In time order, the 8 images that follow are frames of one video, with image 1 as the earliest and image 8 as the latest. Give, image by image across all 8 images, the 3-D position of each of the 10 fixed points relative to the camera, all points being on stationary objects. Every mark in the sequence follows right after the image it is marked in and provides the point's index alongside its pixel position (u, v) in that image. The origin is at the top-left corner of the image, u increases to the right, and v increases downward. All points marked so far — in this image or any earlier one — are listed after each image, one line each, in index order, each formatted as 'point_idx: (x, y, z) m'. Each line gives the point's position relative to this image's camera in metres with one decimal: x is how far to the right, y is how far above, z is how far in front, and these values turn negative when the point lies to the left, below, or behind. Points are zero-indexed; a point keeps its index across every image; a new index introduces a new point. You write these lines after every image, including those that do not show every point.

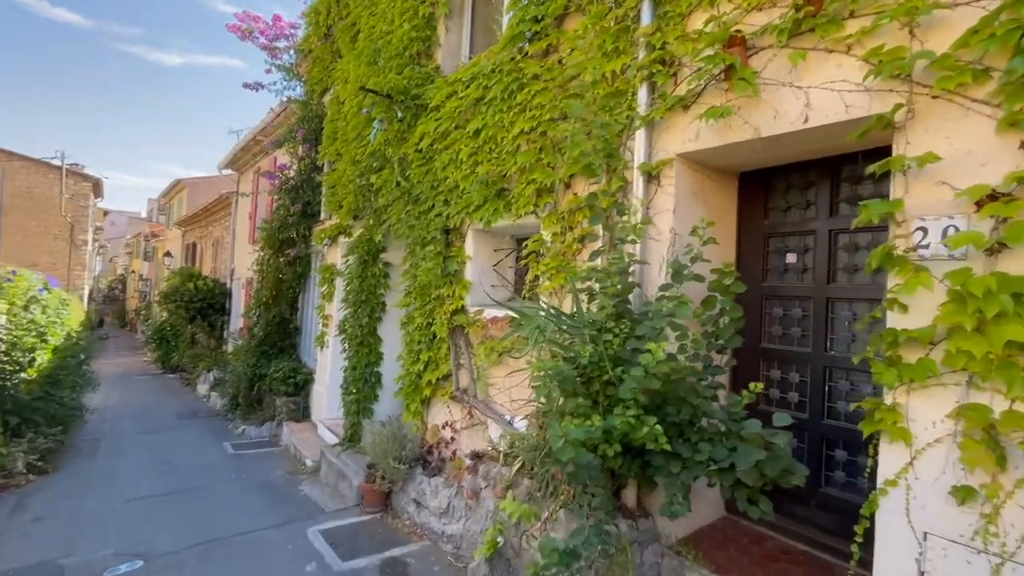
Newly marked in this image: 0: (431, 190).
0: (-0.8, +0.9, +4.6) m
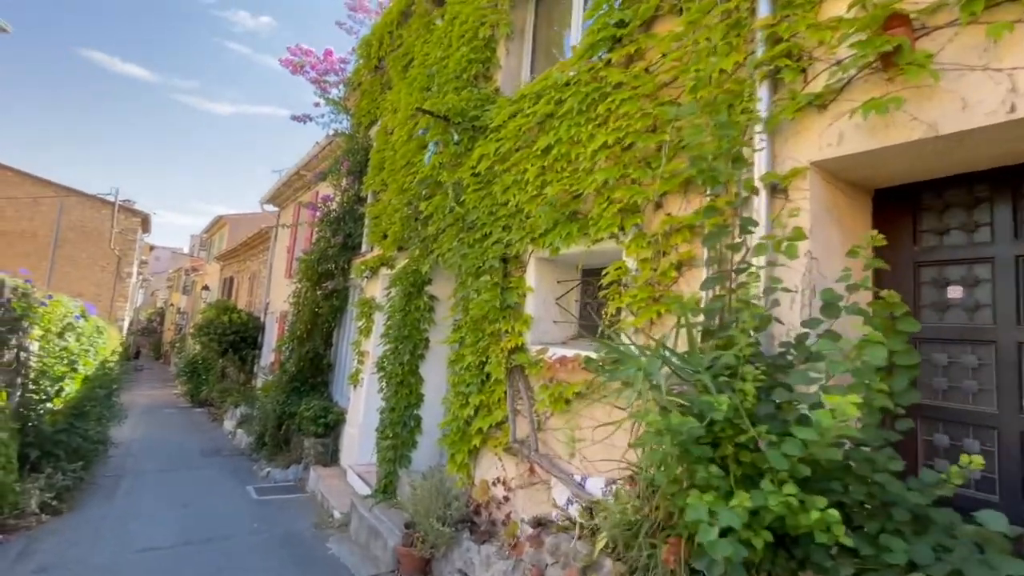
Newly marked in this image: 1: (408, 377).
0: (-0.2, +0.6, +4.2) m
1: (-1.1, -1.0, +5.3) m
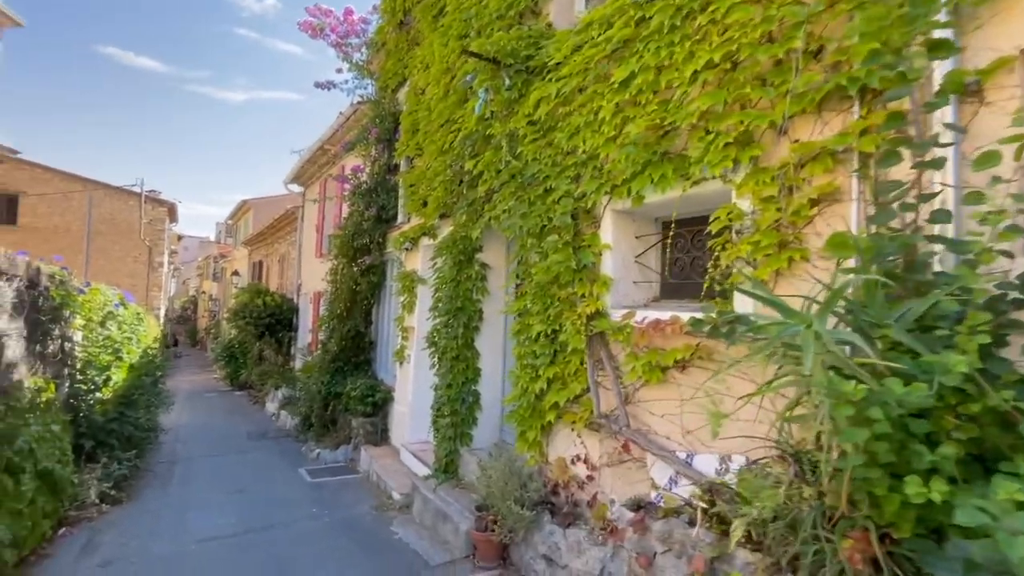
0: (+0.3, +0.9, +3.7) m
1: (-0.5, -0.6, +4.9) m
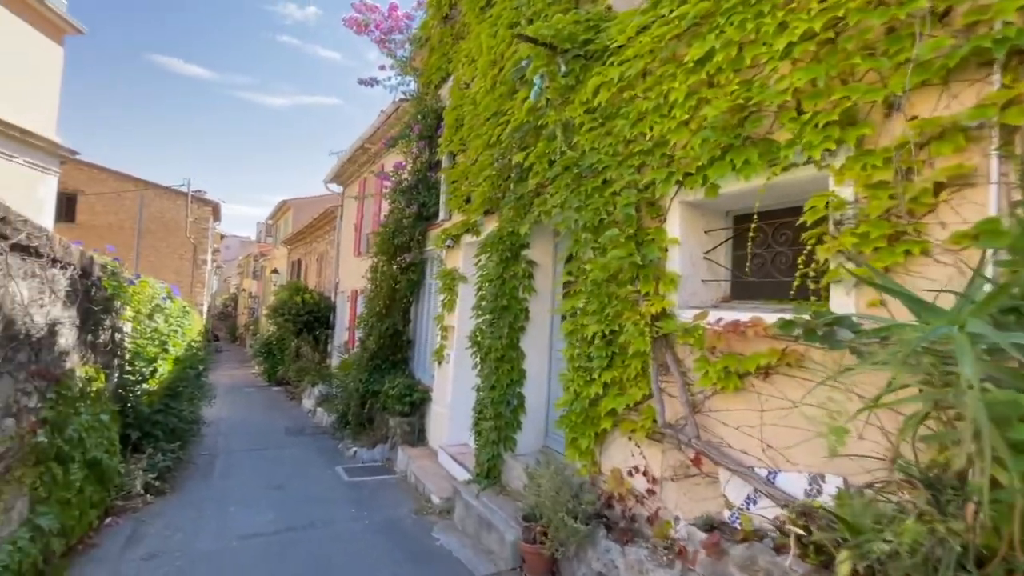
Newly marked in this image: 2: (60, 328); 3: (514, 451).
0: (+0.7, +0.9, +3.5) m
1: (0.0, -0.6, +4.7) m
2: (-3.4, -0.3, +3.6) m
3: (0.0, -1.6, +4.7) m
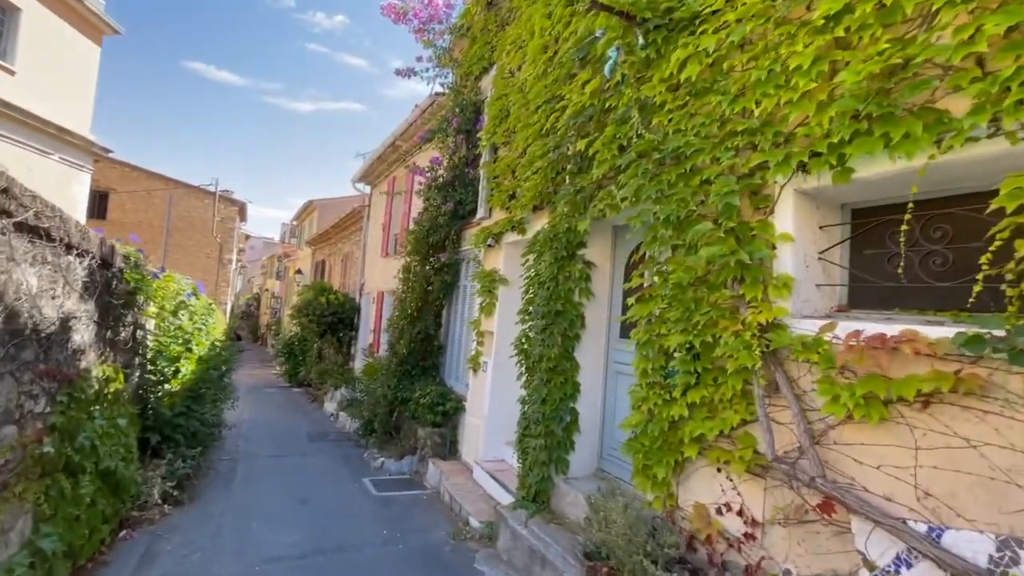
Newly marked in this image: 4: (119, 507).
0: (+1.2, +0.9, +3.0) m
1: (+0.4, -0.6, +4.3) m
2: (-2.9, -0.2, +3.2) m
3: (+0.5, -1.6, +4.2) m
4: (-3.2, -1.8, +3.9) m
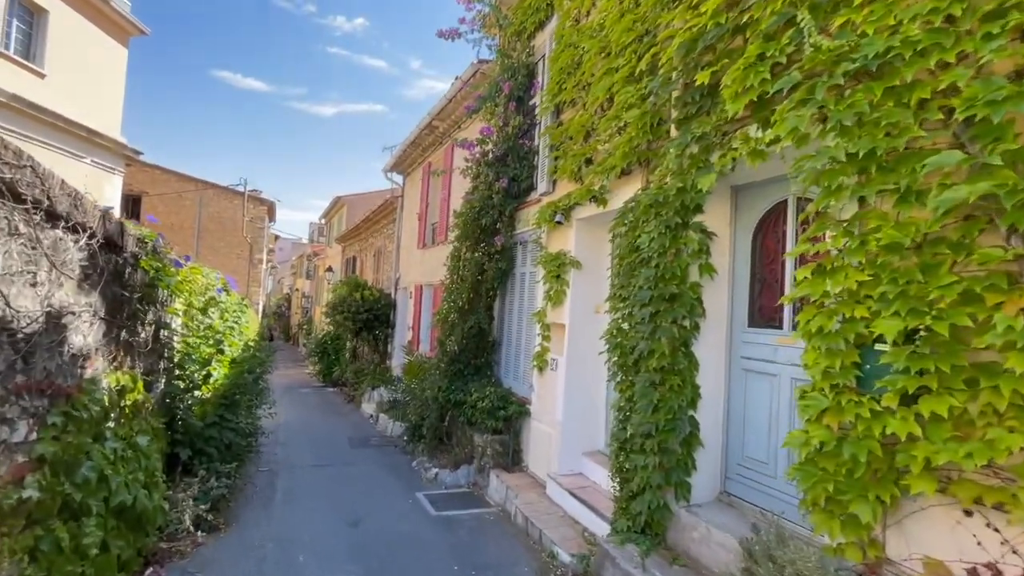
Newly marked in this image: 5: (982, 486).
0: (+1.8, +1.1, +2.1) m
1: (+1.1, -0.5, +3.4) m
2: (-2.3, -0.2, +2.5) m
3: (+1.2, -1.4, +3.3) m
4: (-2.4, -1.7, +3.2) m
5: (+1.9, -0.8, +1.9) m
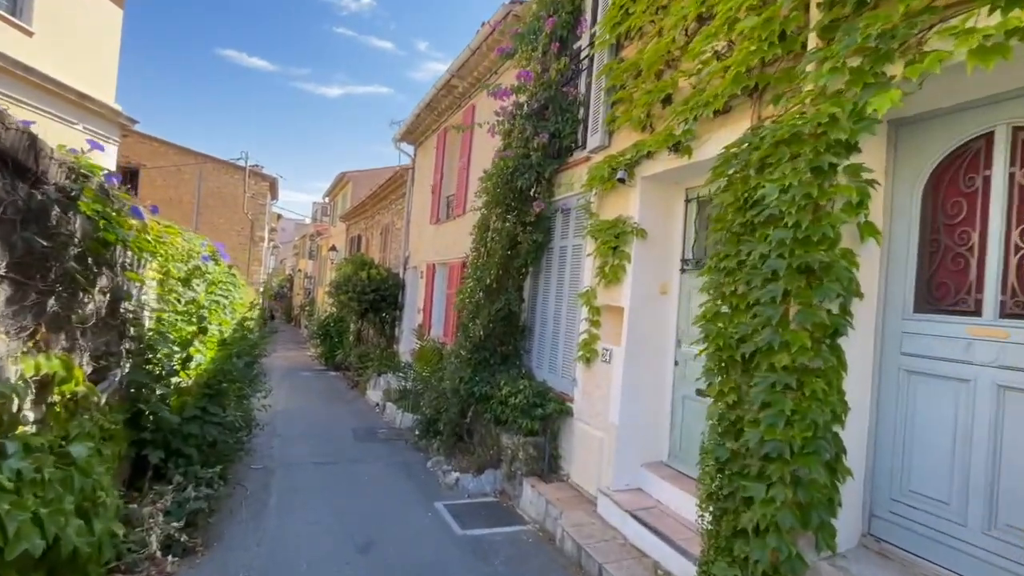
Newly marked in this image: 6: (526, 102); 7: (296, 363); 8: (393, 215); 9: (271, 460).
0: (+2.2, +1.2, +1.1) m
1: (+1.5, -0.3, +2.4) m
2: (-1.9, 0.0, +1.6) m
3: (+1.6, -1.3, +2.4) m
4: (-2.1, -1.5, +2.3) m
5: (+2.2, -0.7, +1.0) m
6: (+0.2, +2.1, +5.5) m
7: (-6.7, -2.3, +15.1) m
8: (-3.4, +2.1, +14.0) m
9: (-2.9, -2.1, +5.9) m
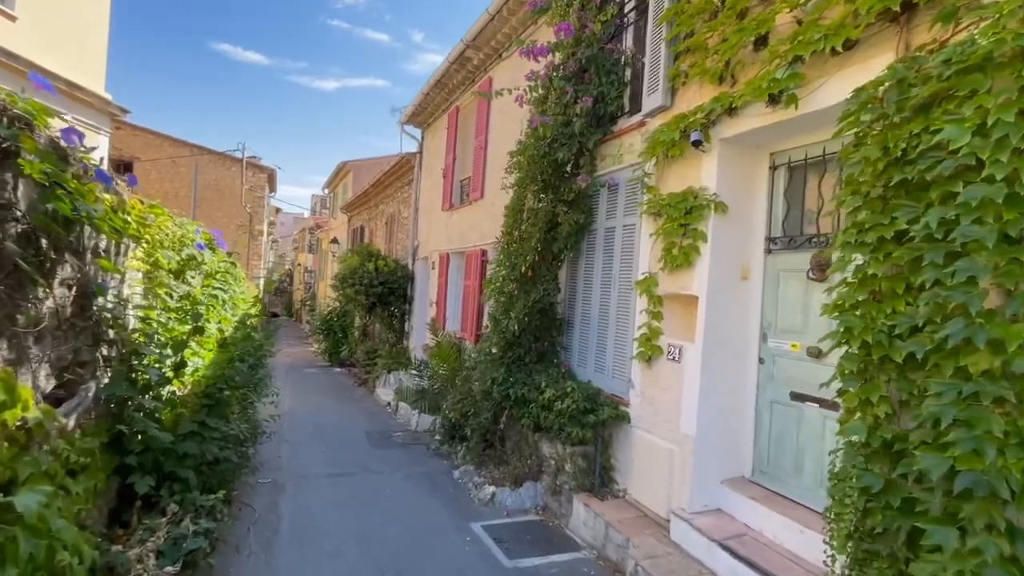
0: (+2.6, +1.3, +0.4) m
1: (+1.9, -0.2, +1.8) m
2: (-1.5, +0.1, +0.9) m
3: (+2.0, -1.2, +1.7) m
4: (-1.7, -1.4, +1.7) m
5: (+2.6, -0.6, +0.3) m
6: (+0.5, +2.2, +4.8) m
7: (-6.3, -2.1, +14.5) m
8: (-3.1, +2.3, +13.3) m
9: (-2.5, -2.0, +5.3) m
